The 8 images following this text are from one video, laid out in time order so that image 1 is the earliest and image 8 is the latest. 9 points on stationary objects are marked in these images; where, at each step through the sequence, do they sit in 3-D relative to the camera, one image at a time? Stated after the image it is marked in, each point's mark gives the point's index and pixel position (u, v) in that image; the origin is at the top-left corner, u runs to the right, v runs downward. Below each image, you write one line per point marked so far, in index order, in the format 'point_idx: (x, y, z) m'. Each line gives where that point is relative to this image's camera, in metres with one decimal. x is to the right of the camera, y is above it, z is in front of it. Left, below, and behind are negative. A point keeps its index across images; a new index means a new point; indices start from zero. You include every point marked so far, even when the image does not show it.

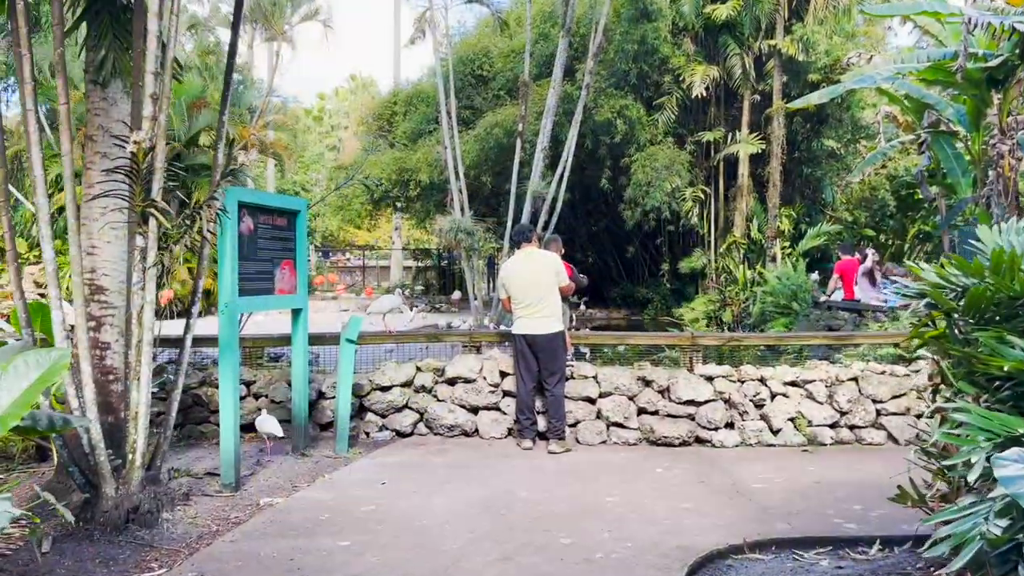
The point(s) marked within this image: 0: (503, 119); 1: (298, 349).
0: (-0.2, +3.2, +16.0) m
1: (-1.4, -0.4, +5.8) m
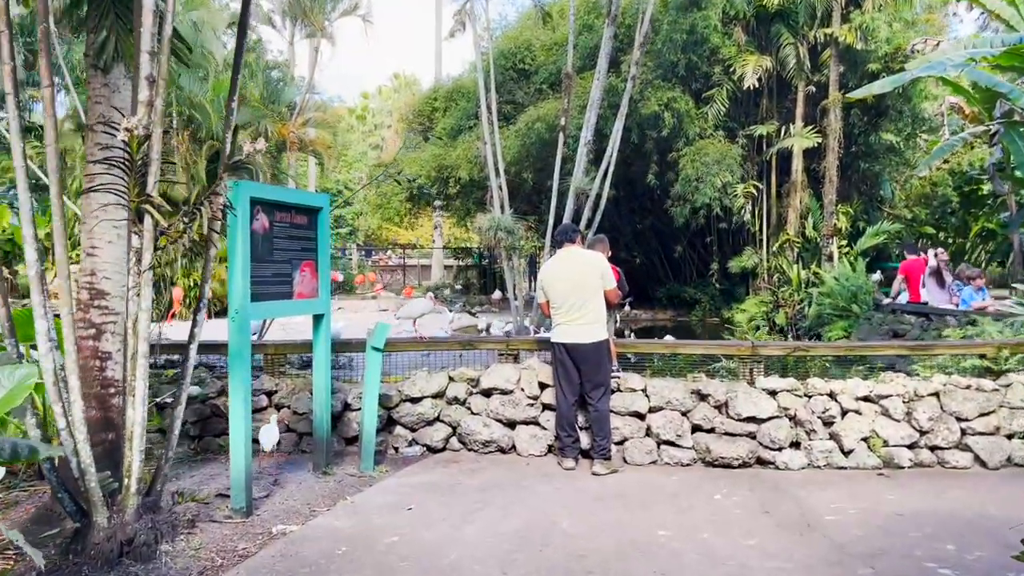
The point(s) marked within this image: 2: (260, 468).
0: (+0.6, +3.2, +15.4) m
1: (-1.2, -0.4, +5.3) m
2: (-1.6, -1.1, +5.4) m
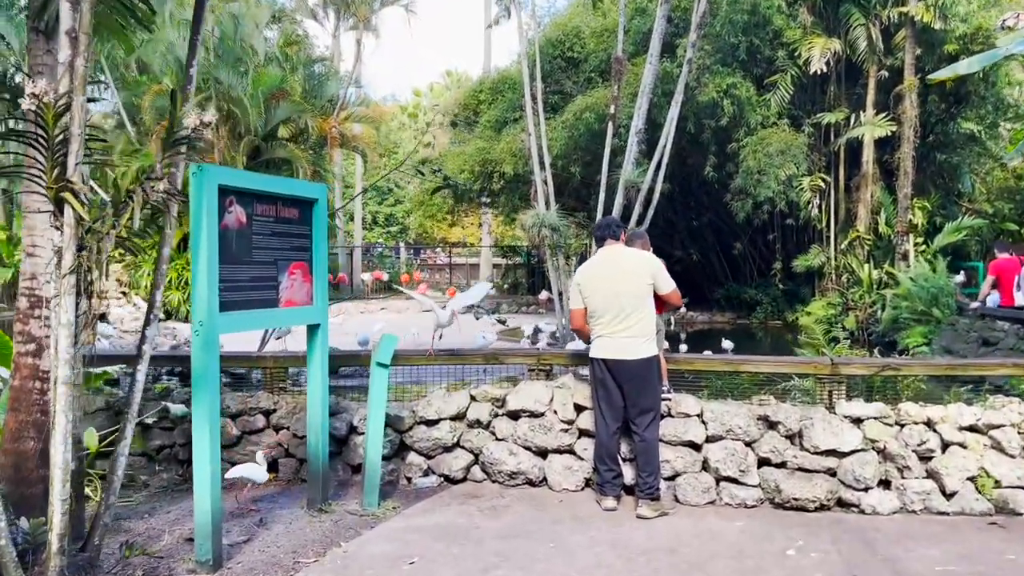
0: (+1.4, +3.2, +14.5) m
1: (-1.0, -0.5, +4.5) m
2: (-1.4, -1.2, +4.7) m
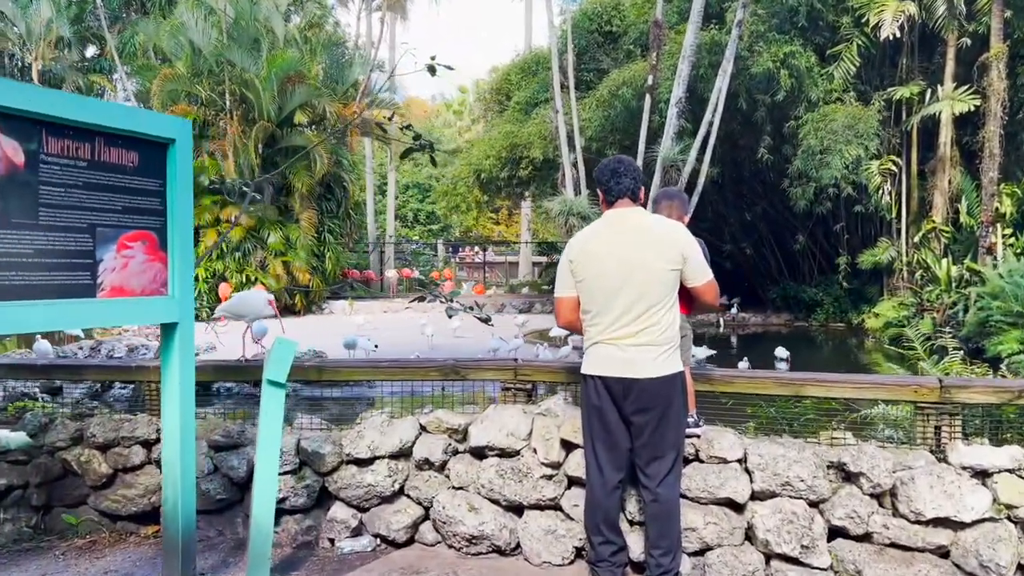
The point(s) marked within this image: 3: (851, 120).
0: (+1.8, +3.2, +12.9) m
1: (-1.2, -0.4, +3.1) m
2: (-1.6, -1.1, +3.3) m
3: (+4.9, +2.4, +12.5) m
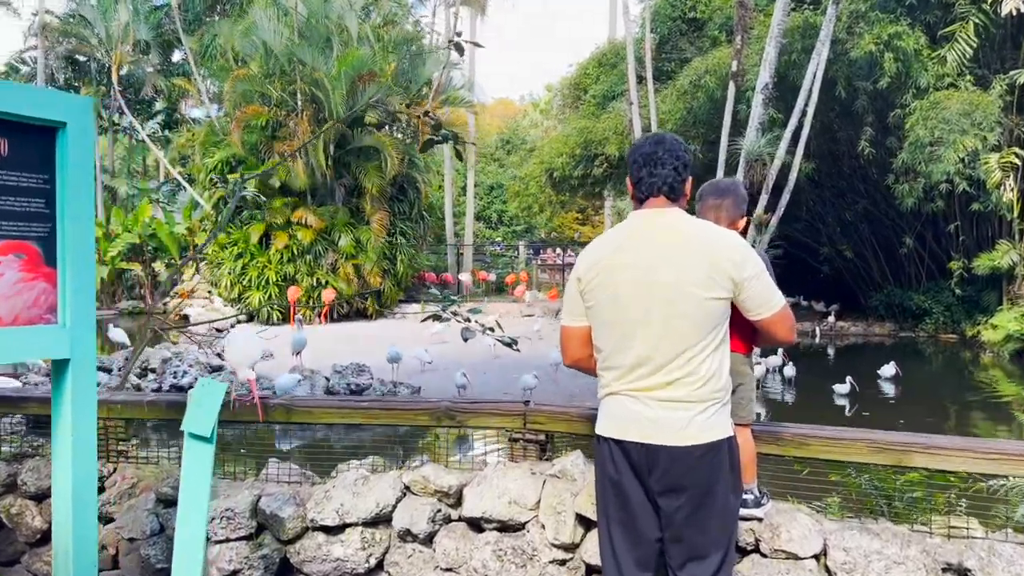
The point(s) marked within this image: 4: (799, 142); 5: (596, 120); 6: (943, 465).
0: (+2.8, +3.1, +11.9) m
1: (-1.3, -0.5, +2.4) m
2: (-1.6, -1.2, +2.7) m
3: (+5.9, +2.3, +11.2) m
4: (+3.6, +1.8, +10.8) m
5: (+1.5, +2.8, +14.5) m
6: (+1.2, -0.5, +2.4) m
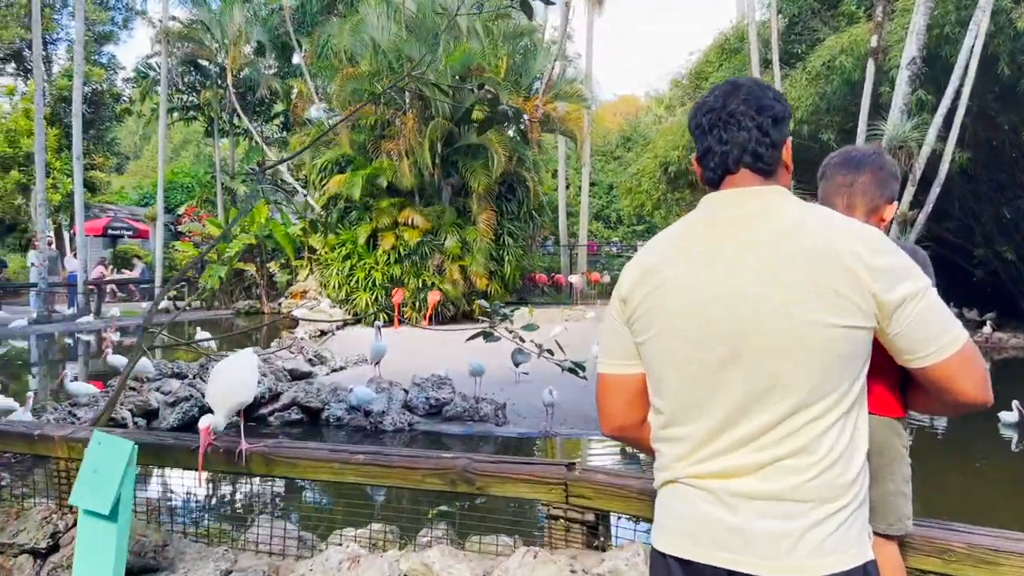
0: (+4.2, +3.0, +10.6) m
1: (-1.2, -0.5, +1.8) m
2: (-1.6, -1.2, +2.1) m
3: (+7.1, +2.2, +9.4) m
4: (+4.8, +1.7, +9.4) m
5: (+3.2, +2.8, +13.3) m
6: (+1.2, -0.6, +1.4) m
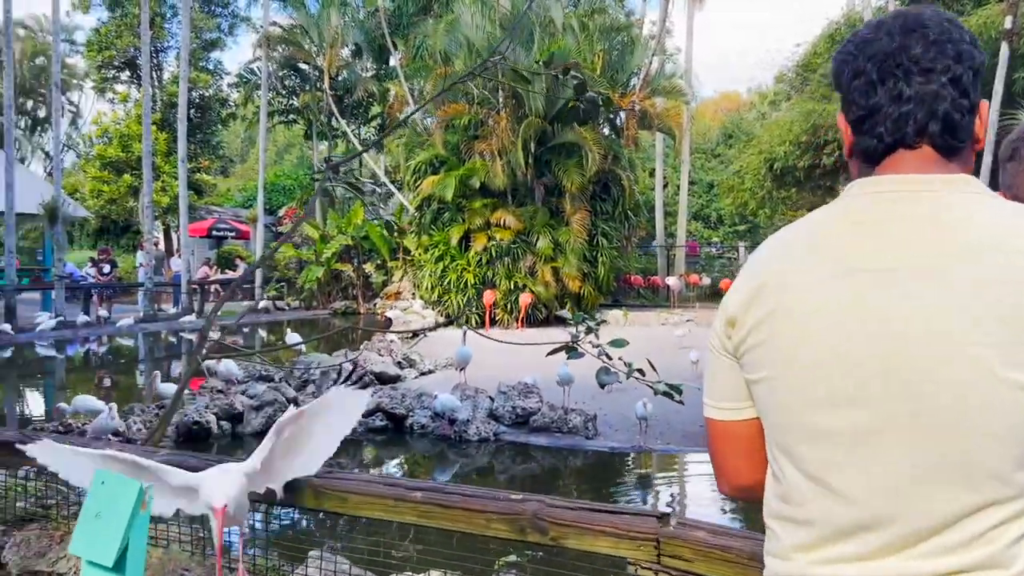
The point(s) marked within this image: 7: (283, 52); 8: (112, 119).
0: (+5.3, +3.0, +9.7) m
1: (-1.1, -0.5, +1.6) m
2: (-1.4, -1.2, +1.9) m
3: (+8.1, +2.1, +8.2) m
4: (+5.8, +1.7, +8.4) m
5: (+4.6, +2.7, +12.6) m
6: (+1.3, -0.6, +0.9) m
7: (-5.0, +5.1, +18.8) m
8: (-9.0, +3.8, +19.3) m
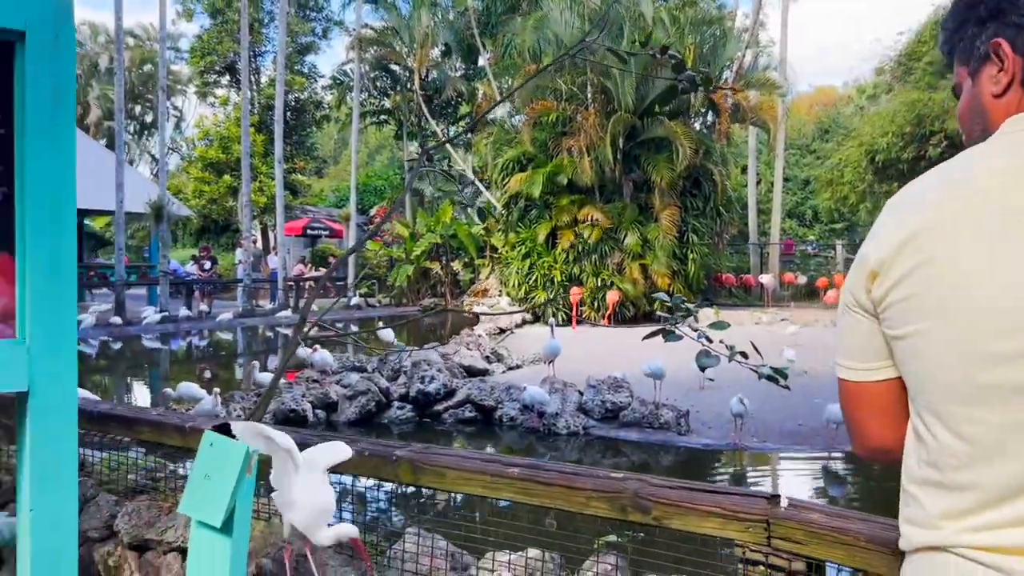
0: (+6.3, +3.0, +9.1) m
1: (-0.9, -0.5, +1.6) m
2: (-1.2, -1.2, +2.0) m
3: (+8.9, +2.1, +7.3) m
4: (+6.6, +1.7, +7.8) m
5: (+5.9, +2.7, +12.0) m
6: (+1.4, -0.5, +0.8) m
7: (-3.0, +5.2, +19.1) m
8: (-7.0, +3.9, +20.1) m
